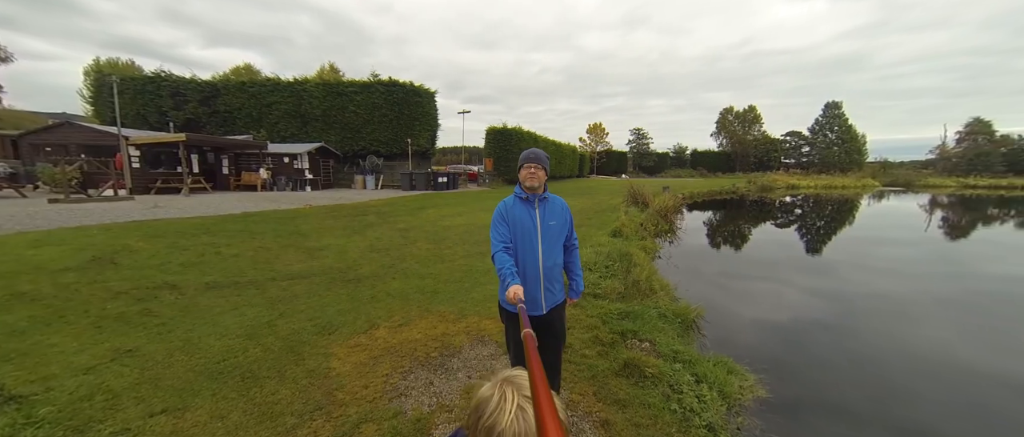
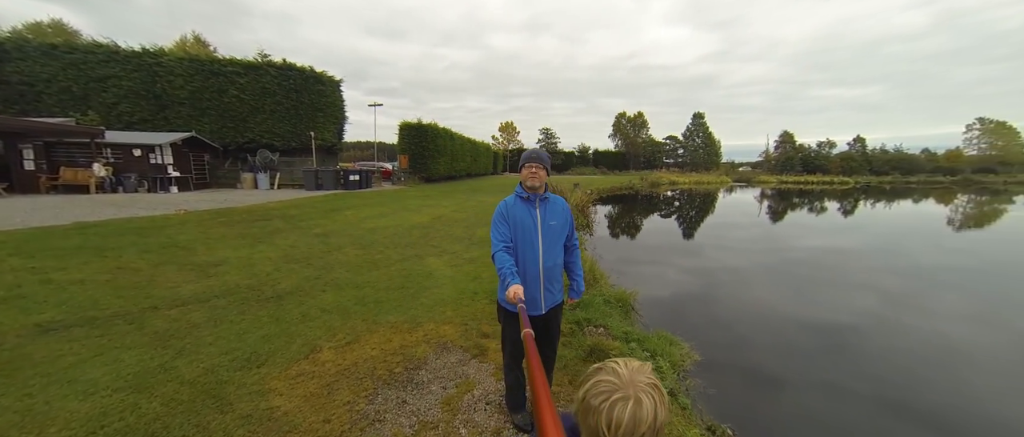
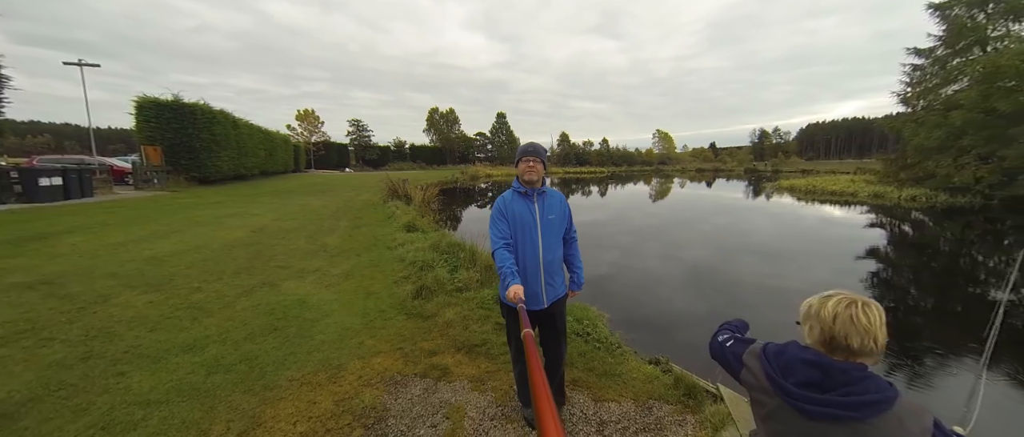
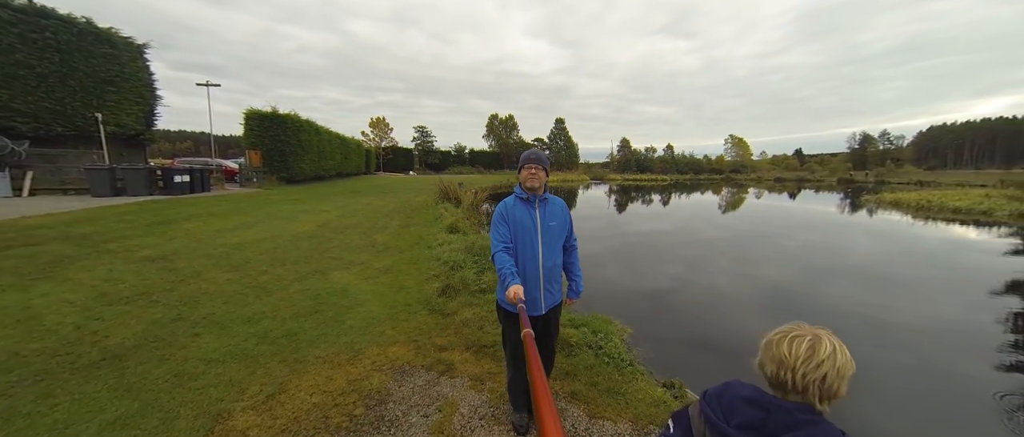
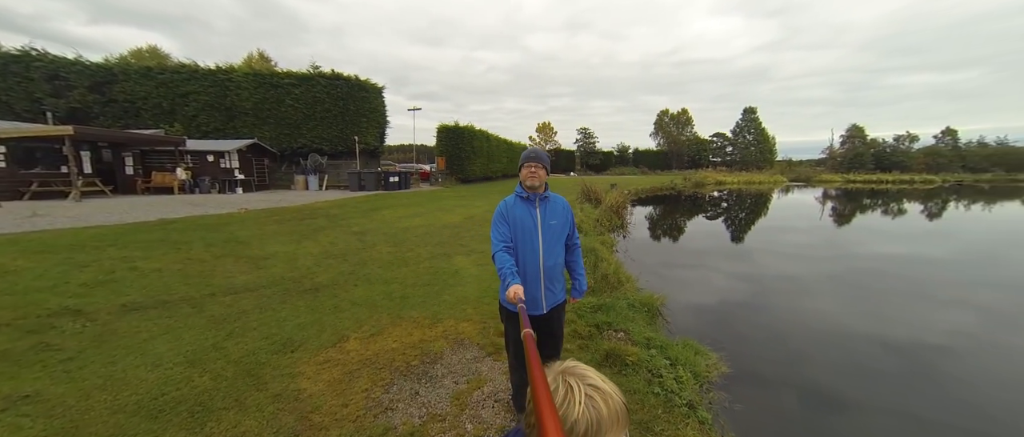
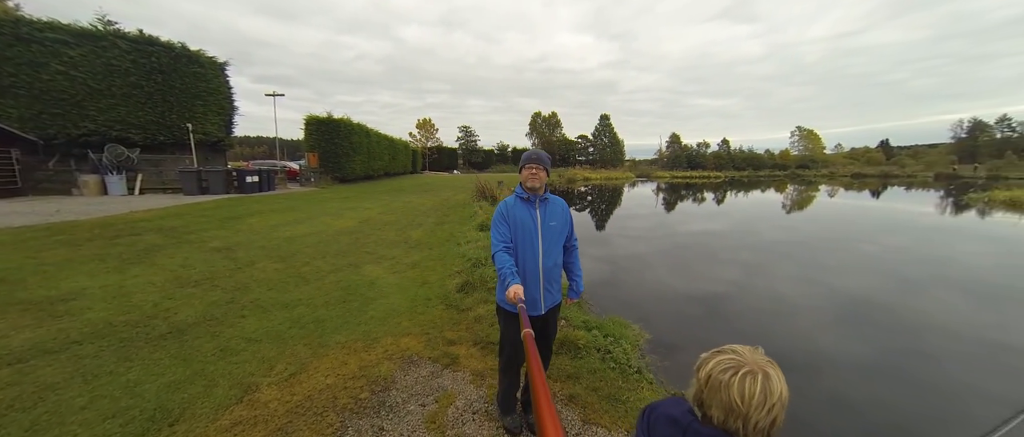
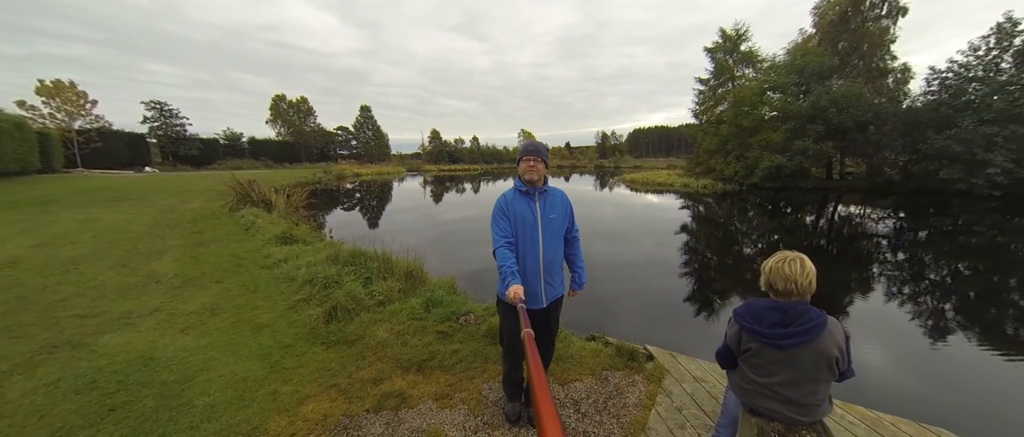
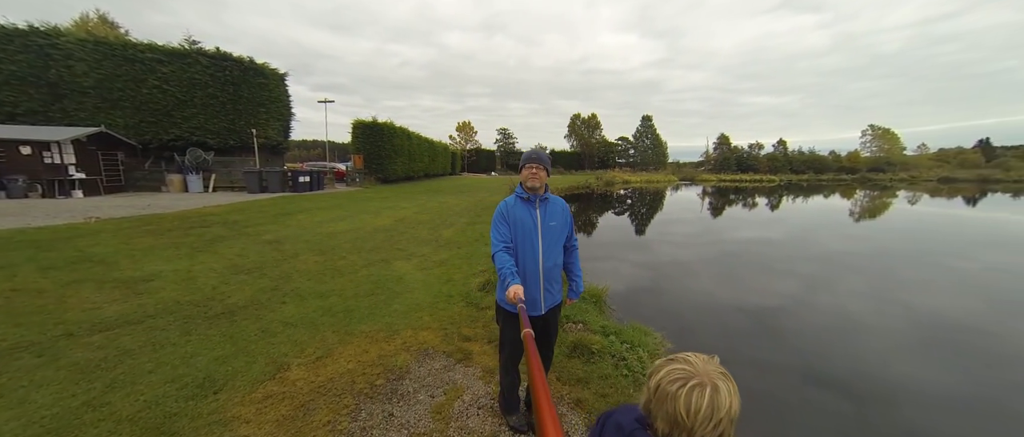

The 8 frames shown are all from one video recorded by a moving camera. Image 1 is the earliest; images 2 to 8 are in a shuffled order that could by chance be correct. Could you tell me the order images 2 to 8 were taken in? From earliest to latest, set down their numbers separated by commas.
5, 2, 8, 6, 4, 3, 7
